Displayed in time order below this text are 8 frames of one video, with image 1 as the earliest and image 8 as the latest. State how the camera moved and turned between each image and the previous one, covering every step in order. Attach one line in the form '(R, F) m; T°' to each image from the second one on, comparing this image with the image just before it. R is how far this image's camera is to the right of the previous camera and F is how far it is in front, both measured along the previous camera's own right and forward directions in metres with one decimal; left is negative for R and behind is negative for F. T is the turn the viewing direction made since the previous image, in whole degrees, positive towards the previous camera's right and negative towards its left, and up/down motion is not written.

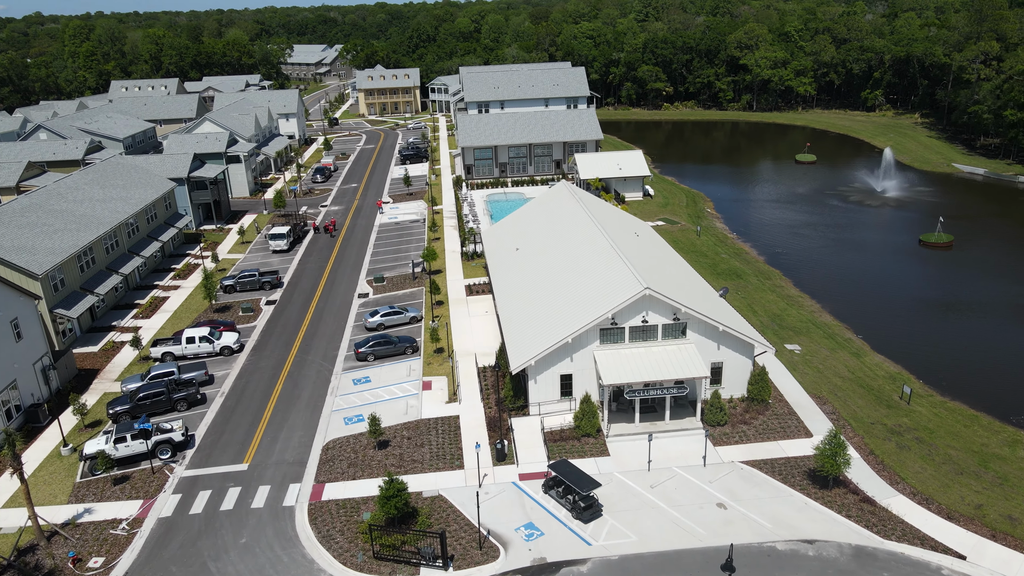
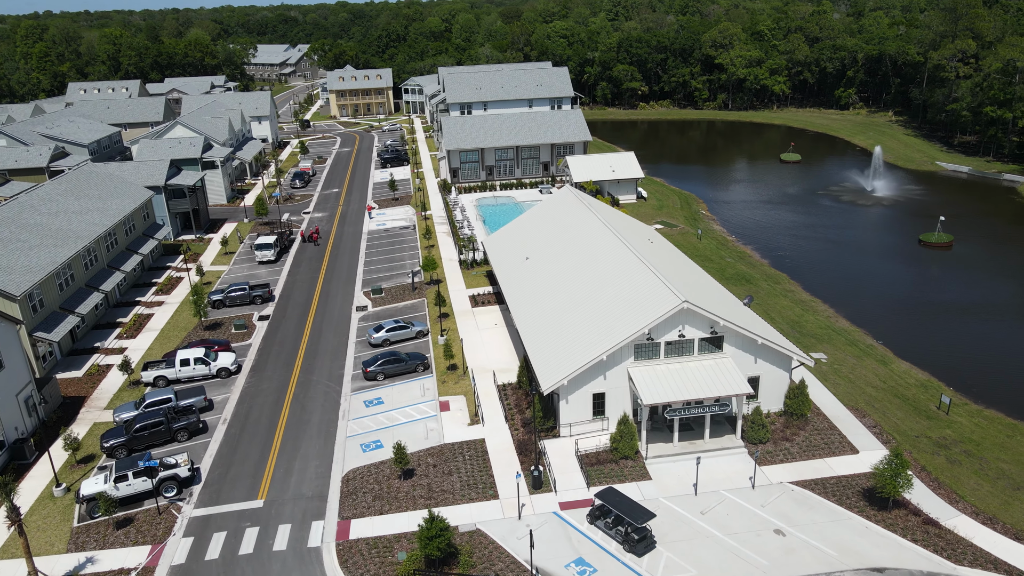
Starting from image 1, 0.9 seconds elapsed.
(-2.6, +1.9) m; +3°
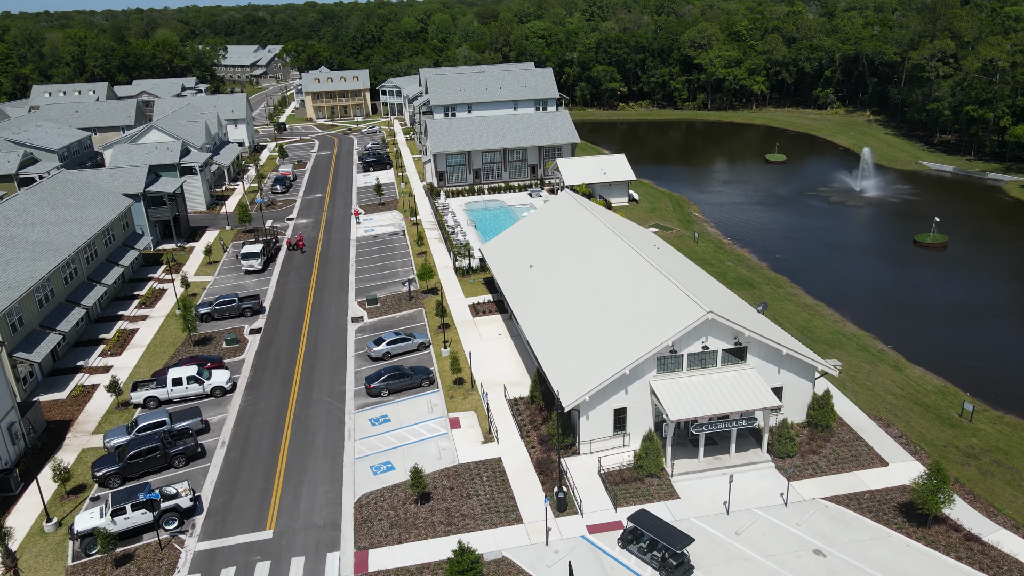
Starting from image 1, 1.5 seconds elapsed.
(-1.8, +1.3) m; +2°
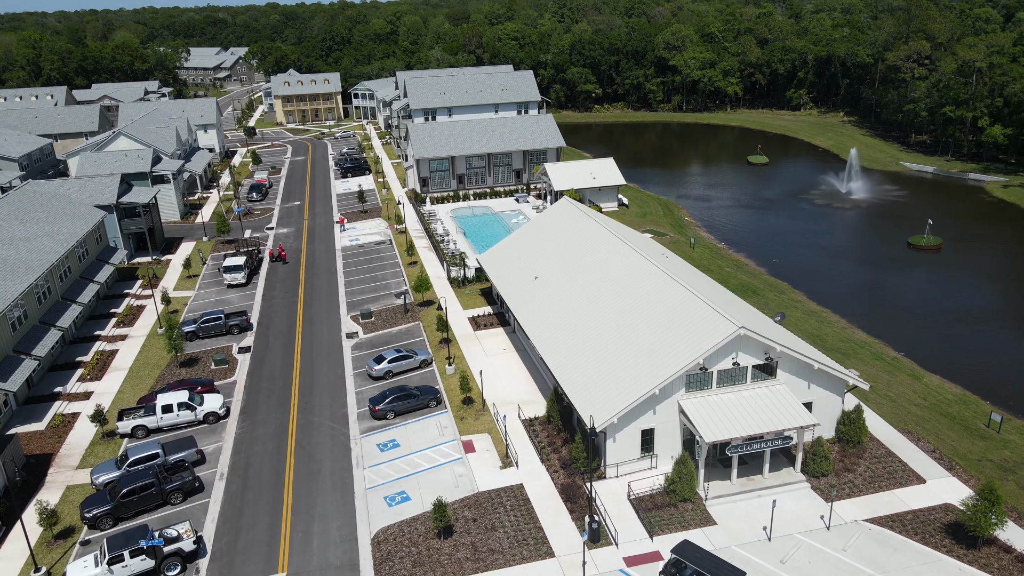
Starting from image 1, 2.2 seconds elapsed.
(-2.1, +1.6) m; +3°
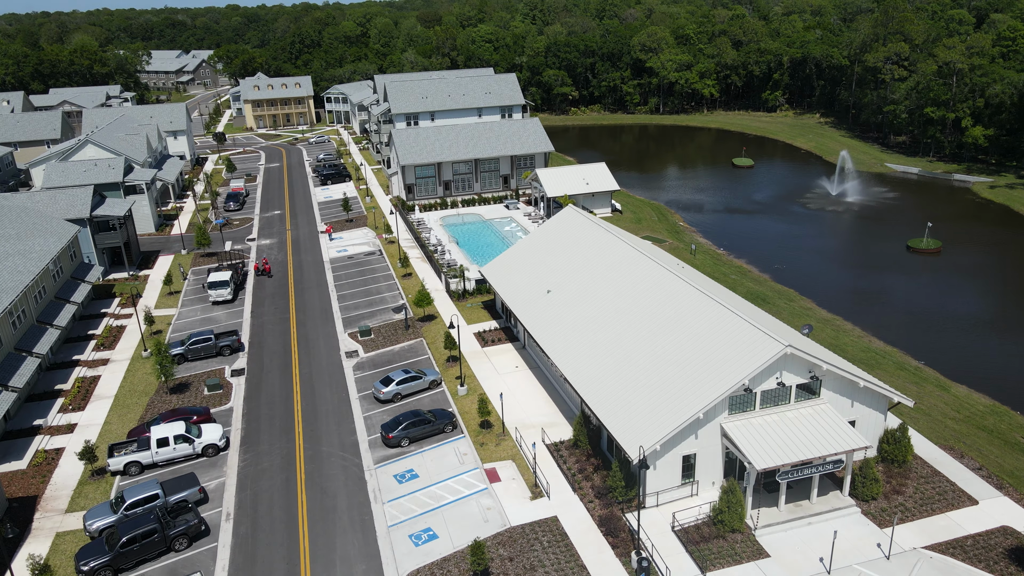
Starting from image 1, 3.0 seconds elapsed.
(-2.3, +1.9) m; +3°
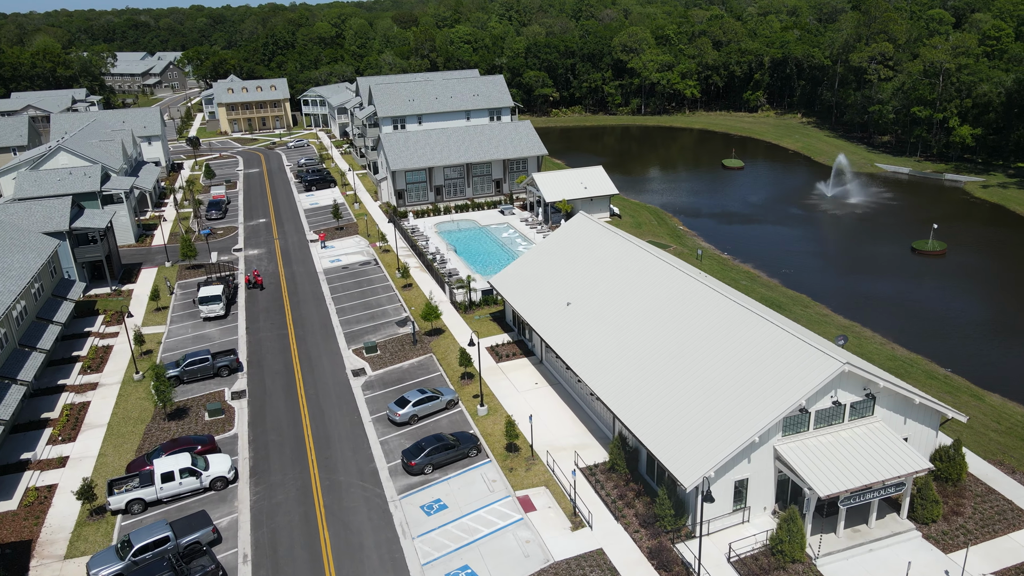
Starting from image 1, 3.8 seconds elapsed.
(-2.3, +1.8) m; +2°
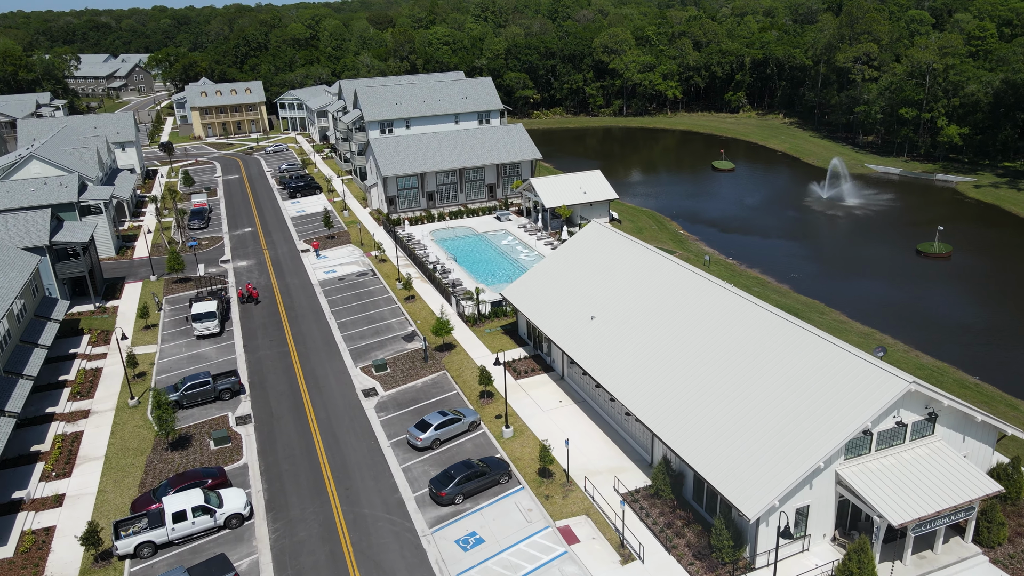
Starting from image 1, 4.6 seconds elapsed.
(-2.4, +1.7) m; +2°
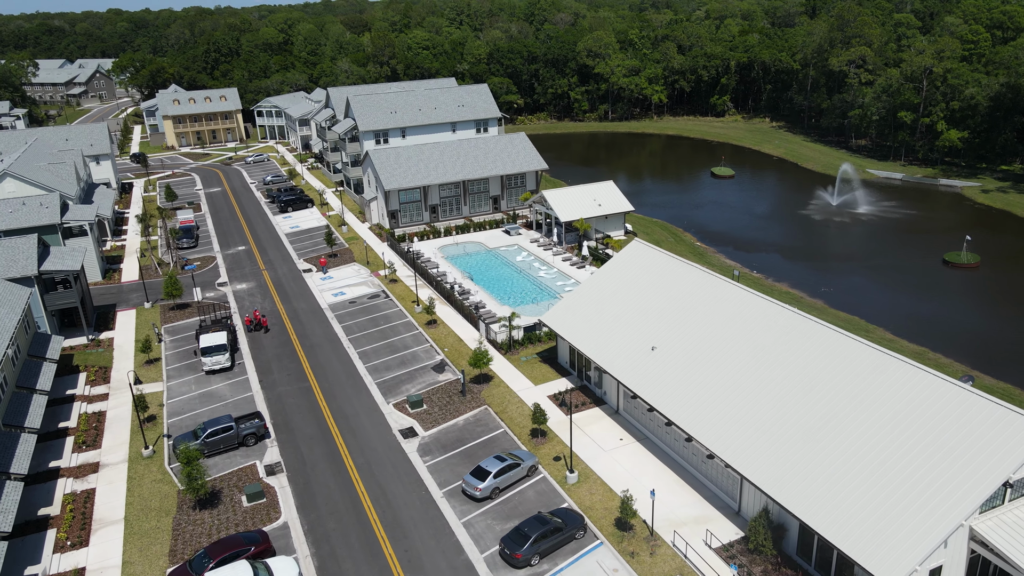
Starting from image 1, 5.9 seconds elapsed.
(-3.9, +2.8) m; +3°
